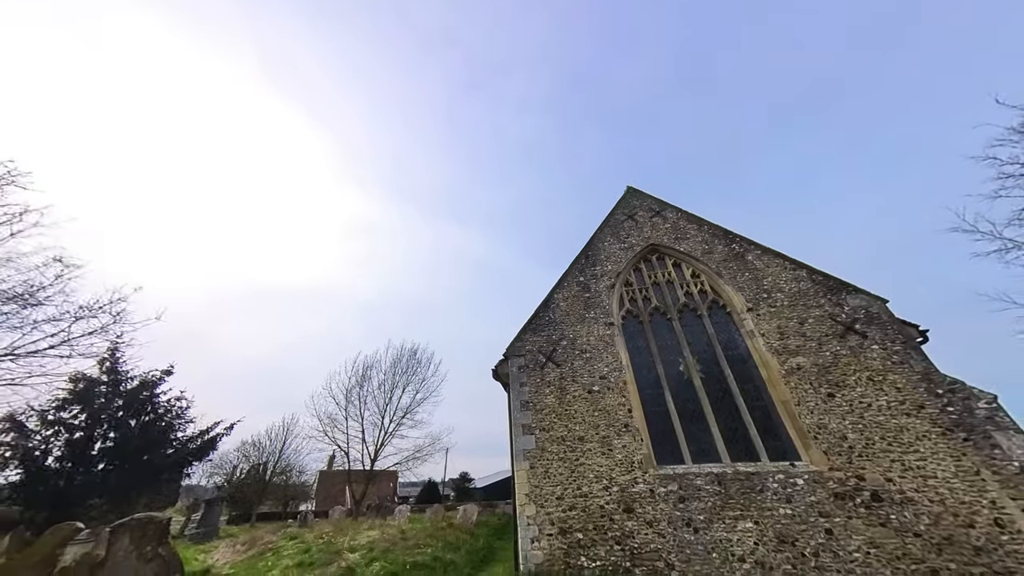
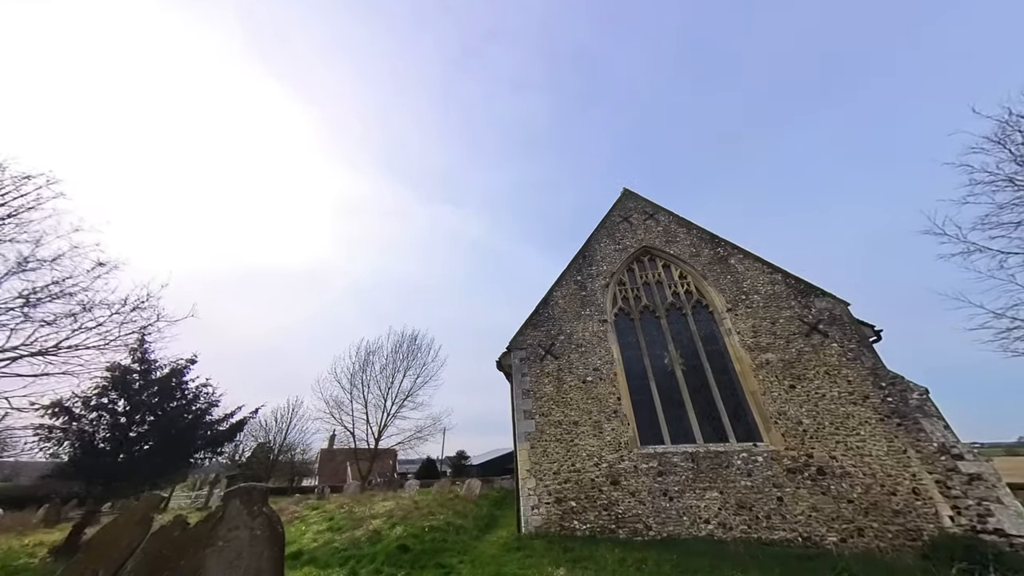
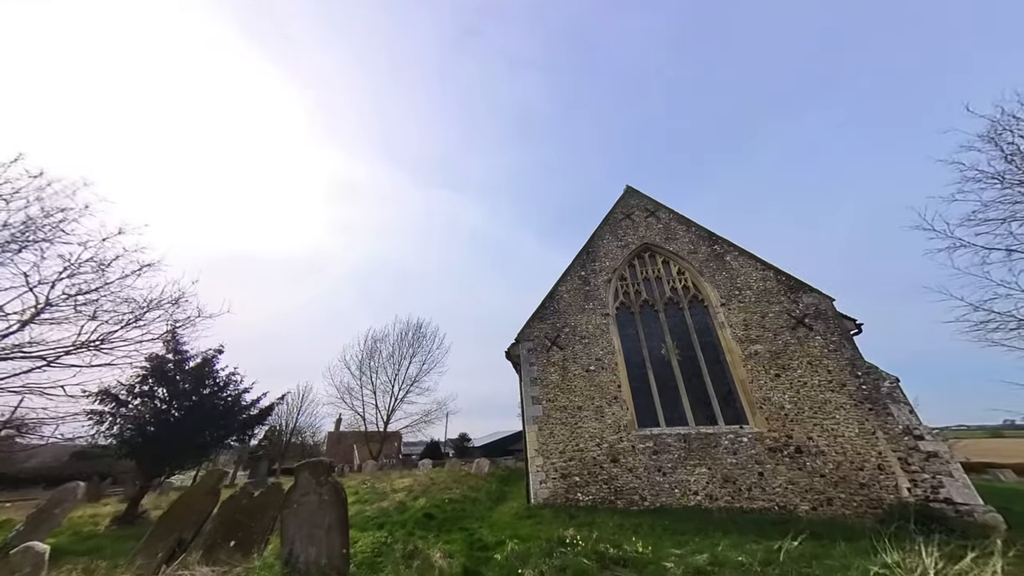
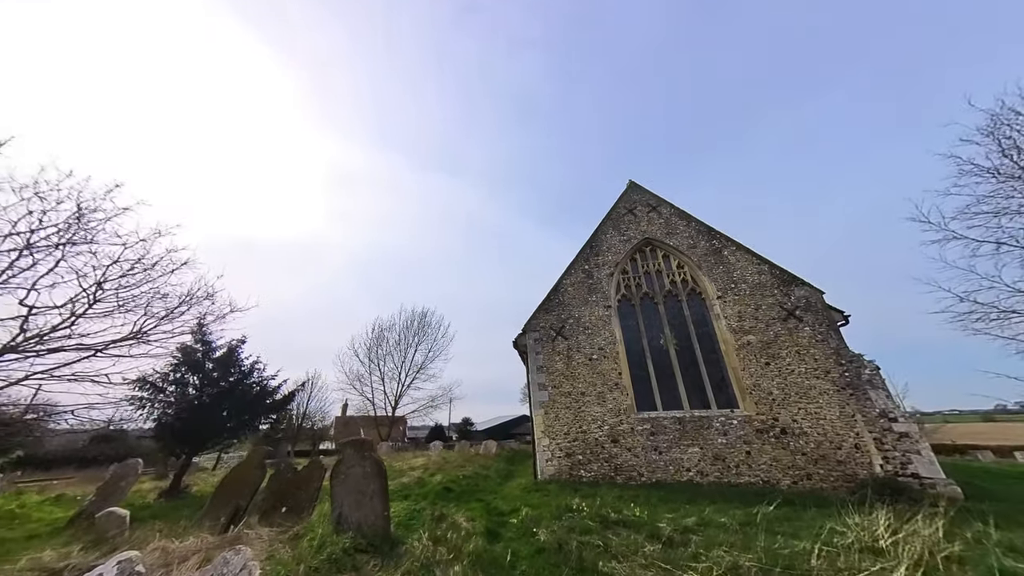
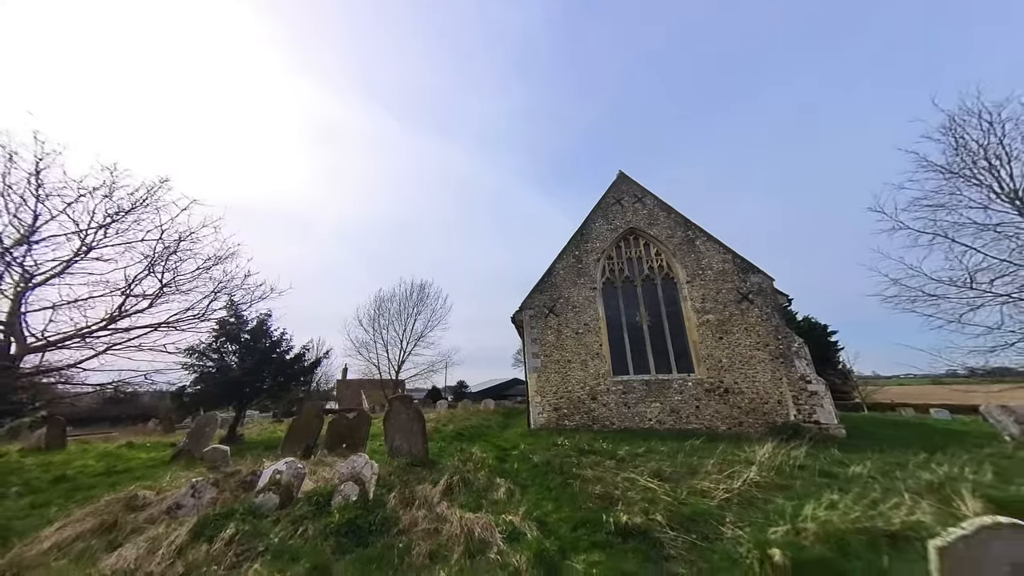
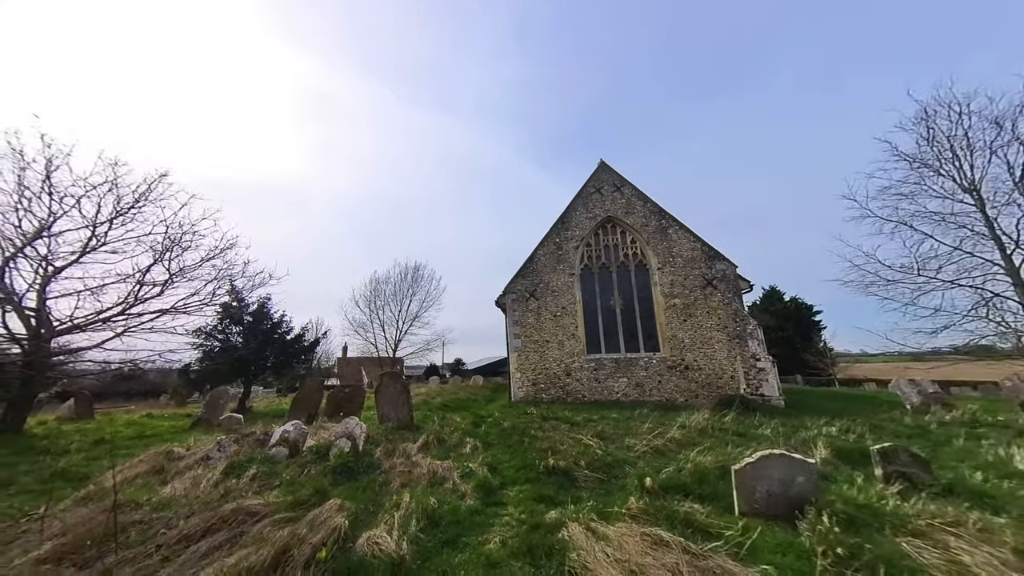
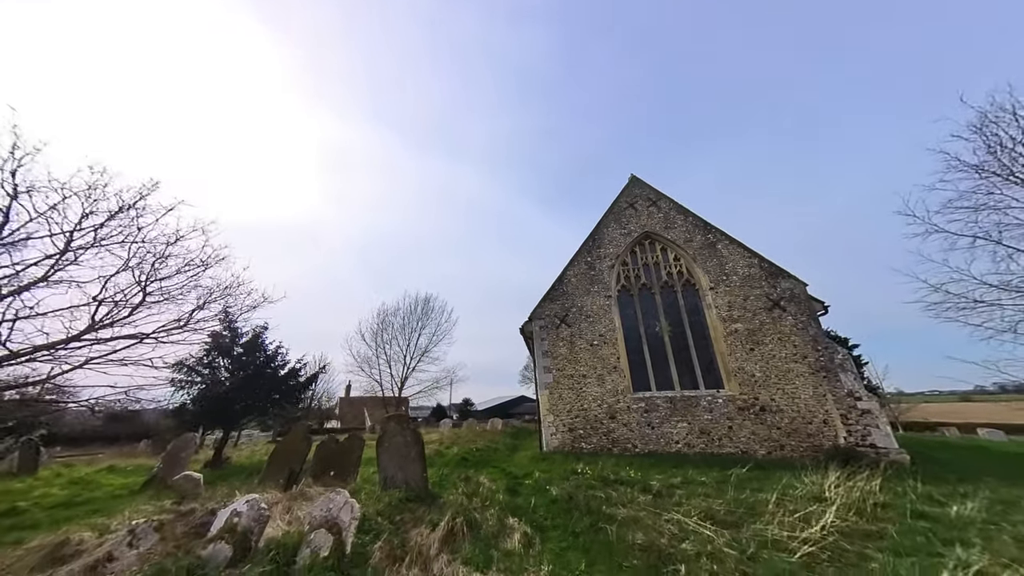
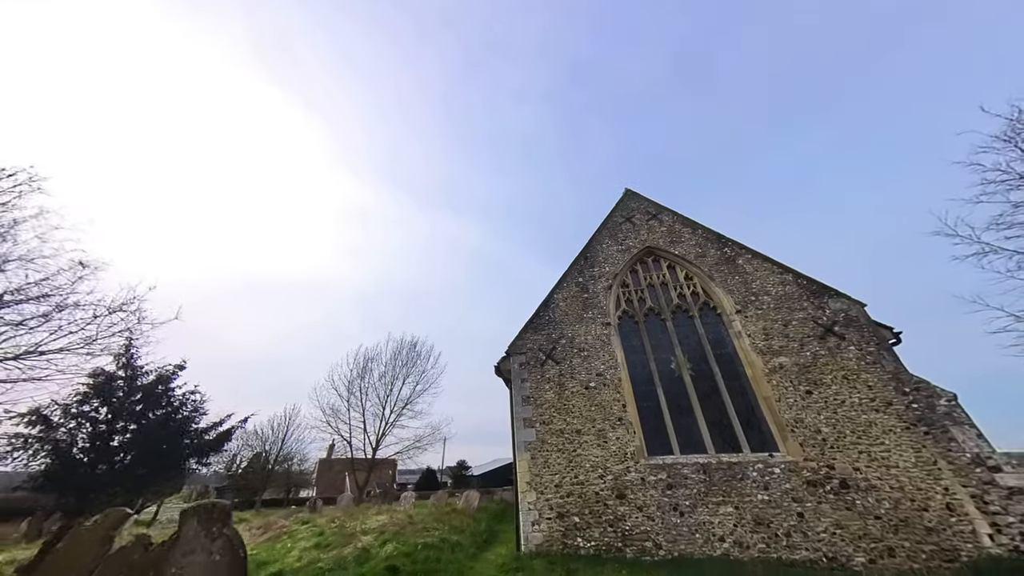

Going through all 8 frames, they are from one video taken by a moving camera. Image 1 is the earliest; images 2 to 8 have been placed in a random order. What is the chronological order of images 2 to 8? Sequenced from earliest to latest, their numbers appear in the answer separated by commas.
8, 2, 3, 4, 7, 5, 6
